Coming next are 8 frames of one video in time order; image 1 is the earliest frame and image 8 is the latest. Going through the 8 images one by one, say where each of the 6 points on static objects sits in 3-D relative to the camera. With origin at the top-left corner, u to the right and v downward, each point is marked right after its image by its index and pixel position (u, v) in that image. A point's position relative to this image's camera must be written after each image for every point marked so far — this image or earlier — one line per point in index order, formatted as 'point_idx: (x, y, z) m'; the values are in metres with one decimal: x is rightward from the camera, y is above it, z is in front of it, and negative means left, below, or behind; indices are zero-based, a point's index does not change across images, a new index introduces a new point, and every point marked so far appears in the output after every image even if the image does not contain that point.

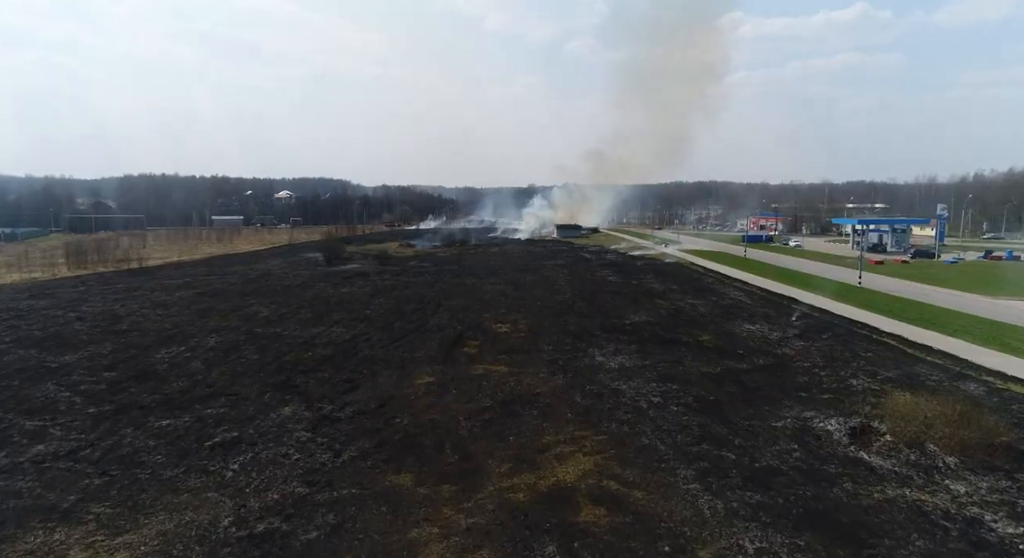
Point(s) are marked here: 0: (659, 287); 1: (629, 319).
0: (+4.9, -0.4, +18.6) m
1: (+2.9, -1.0, +13.6) m
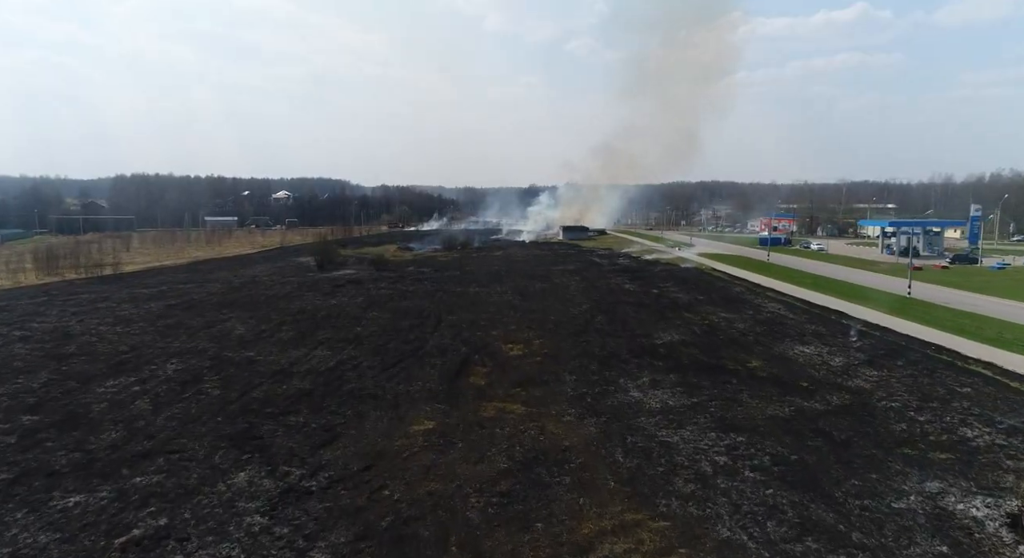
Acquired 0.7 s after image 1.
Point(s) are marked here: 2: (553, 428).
0: (+5.2, -0.6, +16.7) m
1: (+3.2, -1.3, +11.8) m
2: (+0.5, -2.0, +7.3) m
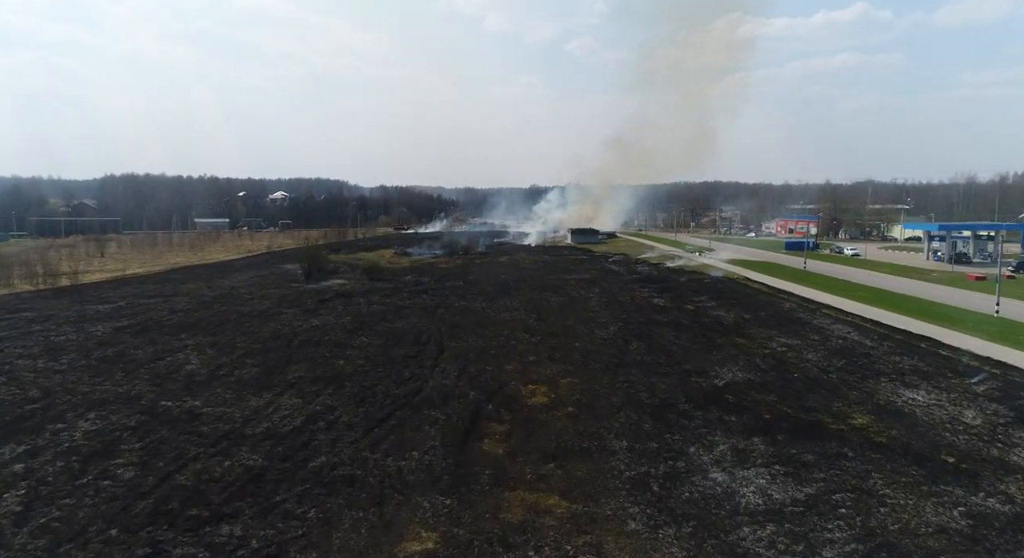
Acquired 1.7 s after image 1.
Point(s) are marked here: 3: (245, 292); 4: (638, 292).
0: (+5.5, -1.0, +14.2) m
1: (+3.5, -1.7, +9.3) m
2: (+0.9, -2.4, +4.8) m
3: (-9.2, -0.4, +19.0) m
4: (+4.3, -0.4, +18.8) m
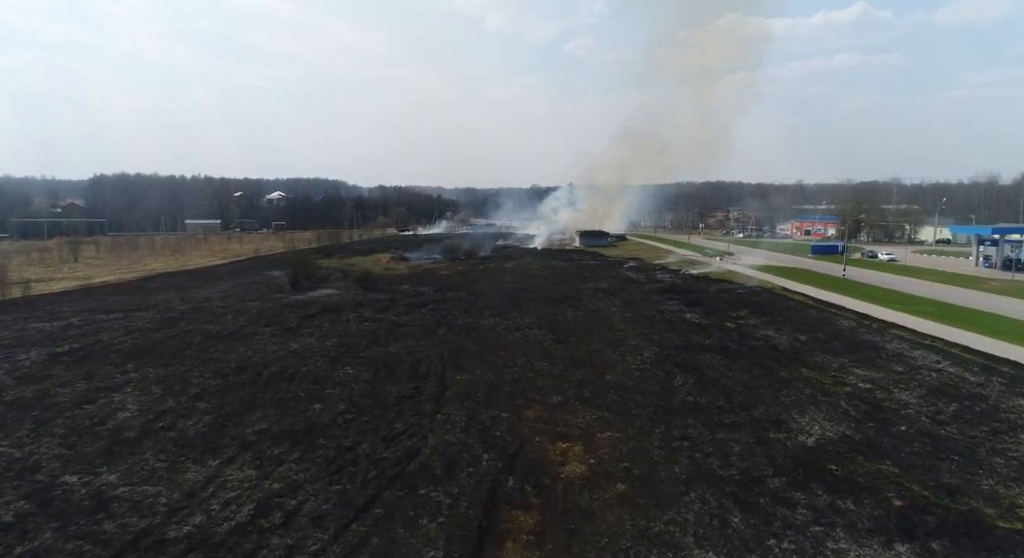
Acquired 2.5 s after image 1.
0: (+5.9, -1.4, +12.1) m
1: (+3.8, -2.0, +7.1) m
2: (+1.2, -2.7, +2.6) m
3: (-8.9, -0.8, +16.8) m
4: (+4.6, -0.8, +16.6) m
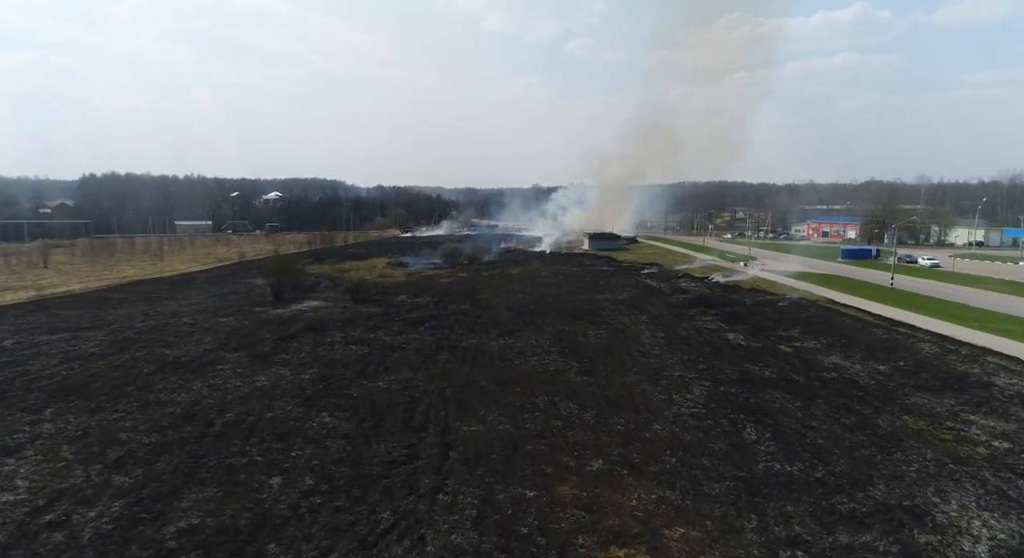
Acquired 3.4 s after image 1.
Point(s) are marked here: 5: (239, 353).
0: (+6.2, -1.7, +9.9) m
1: (+4.1, -2.4, +4.9) m
2: (+1.5, -3.0, +0.5) m
3: (-8.5, -1.1, +14.6) m
4: (+4.9, -1.1, +14.4) m
5: (-5.7, -1.5, +11.6) m
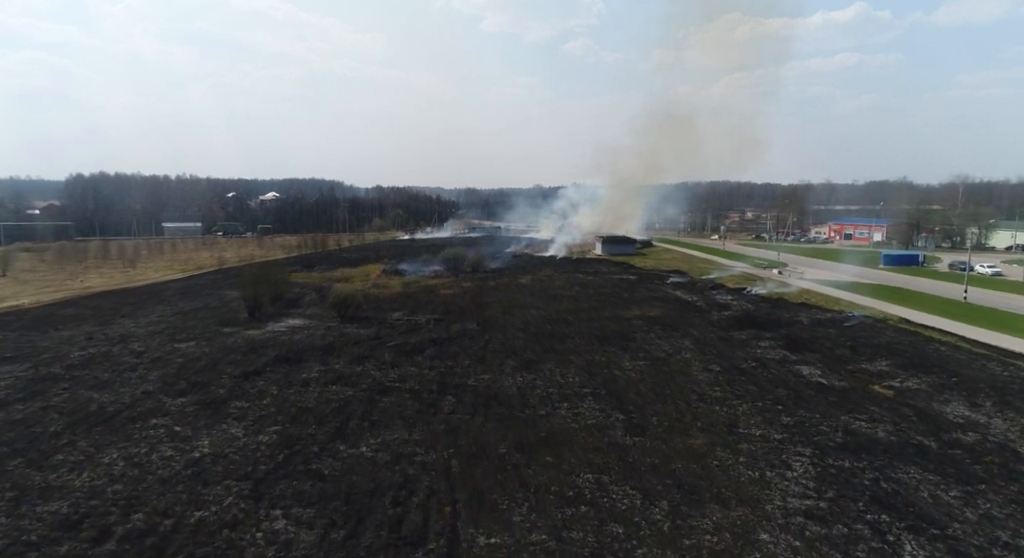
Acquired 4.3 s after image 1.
0: (+6.6, -2.1, +7.3) m
1: (+4.5, -2.7, +2.4) m
2: (+1.9, -3.4, -2.1) m
3: (-8.2, -1.5, +12.0) m
4: (+5.3, -1.5, +11.9) m
5: (-5.3, -1.9, +9.0) m
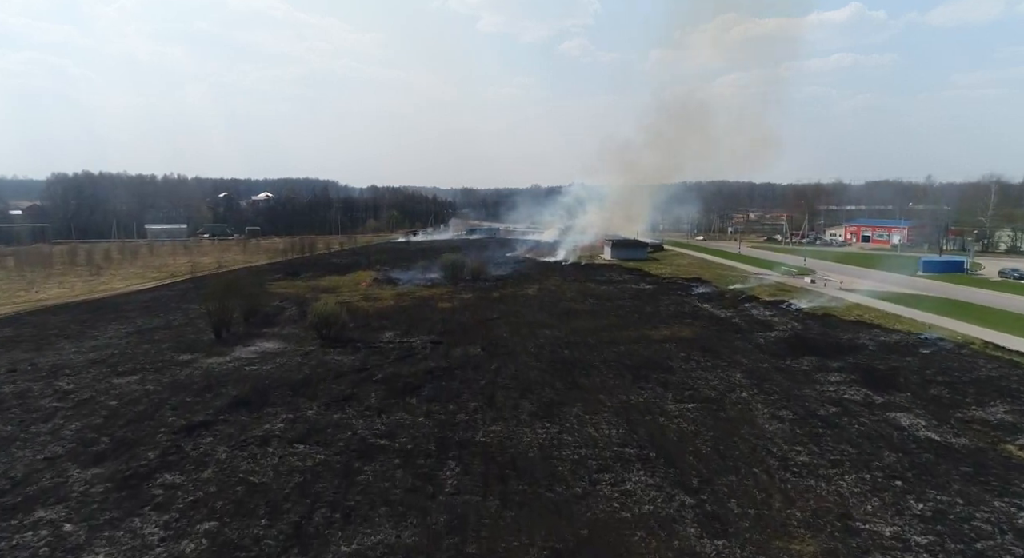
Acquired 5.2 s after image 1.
0: (+6.9, -2.4, +5.1) m
1: (+4.9, -3.1, +0.2) m
2: (+2.3, -3.8, -4.3) m
3: (-7.9, -1.9, +9.7) m
4: (+5.6, -1.8, +9.7) m
5: (-5.1, -2.3, +6.7) m
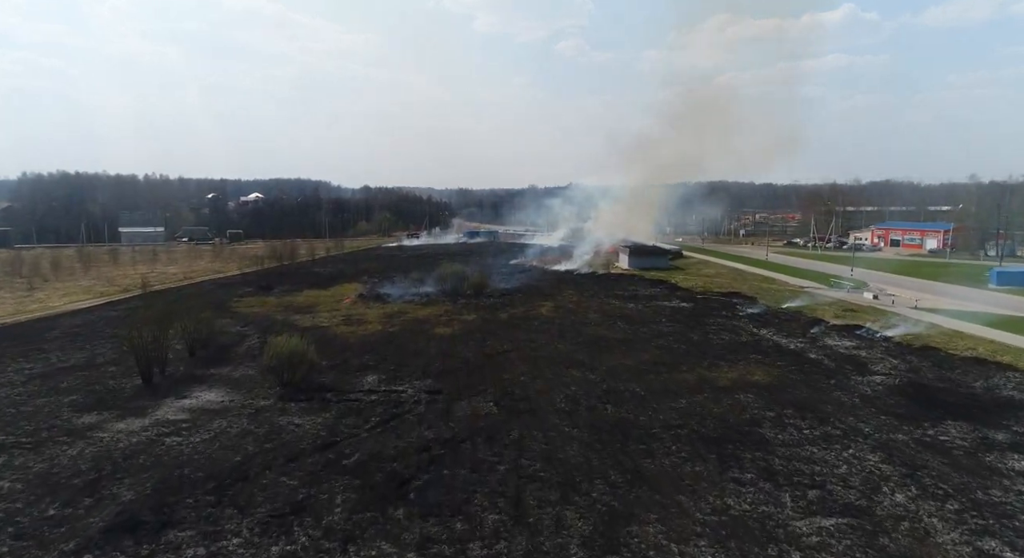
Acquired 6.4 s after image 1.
0: (+7.3, -2.9, +1.9) m
1: (+5.4, -3.6, -3.0) m
2: (+2.8, -4.3, -7.5) m
3: (-7.5, -2.4, +6.4) m
4: (+6.0, -2.3, +6.5) m
5: (-4.6, -2.8, +3.5) m
